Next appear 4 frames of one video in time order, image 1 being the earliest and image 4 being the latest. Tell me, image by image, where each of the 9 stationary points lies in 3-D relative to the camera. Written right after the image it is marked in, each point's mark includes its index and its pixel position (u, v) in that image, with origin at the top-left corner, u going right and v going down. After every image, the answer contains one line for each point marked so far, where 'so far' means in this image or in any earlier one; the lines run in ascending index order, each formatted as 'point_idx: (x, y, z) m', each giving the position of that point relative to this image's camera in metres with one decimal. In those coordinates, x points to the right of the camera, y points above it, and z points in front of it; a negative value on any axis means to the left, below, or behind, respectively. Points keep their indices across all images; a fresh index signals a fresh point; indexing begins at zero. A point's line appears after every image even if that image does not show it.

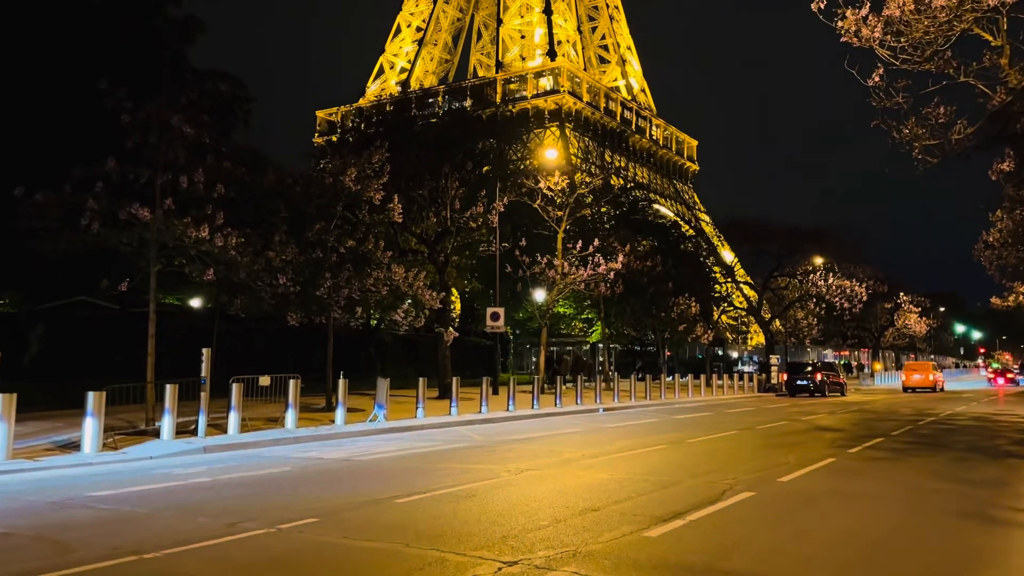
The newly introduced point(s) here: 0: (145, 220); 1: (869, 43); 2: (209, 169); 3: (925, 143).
0: (-7.9, +1.4, +17.1) m
1: (+5.3, +3.6, +11.7) m
2: (-6.9, +2.7, +18.2) m
3: (+6.9, +2.4, +13.3) m
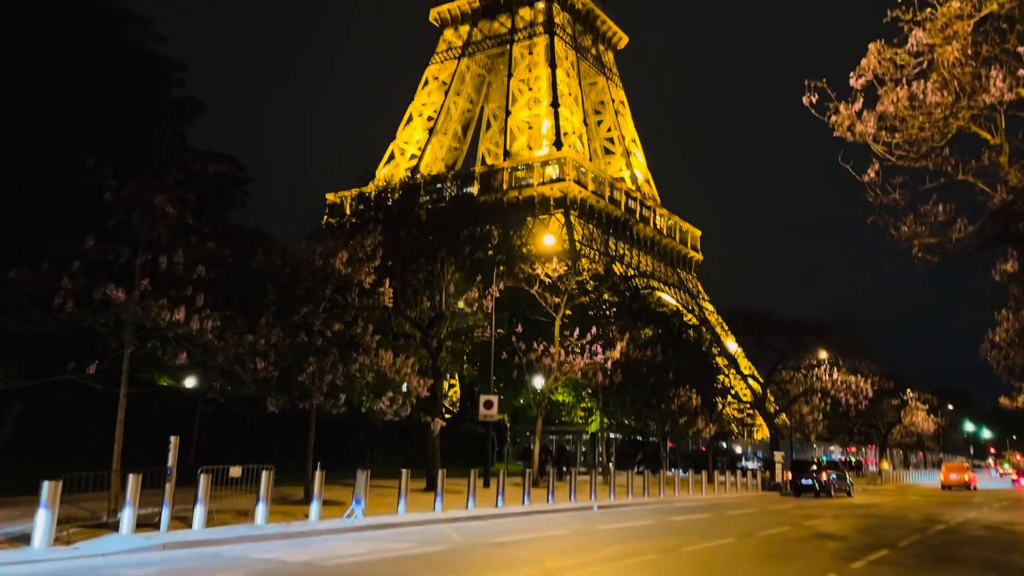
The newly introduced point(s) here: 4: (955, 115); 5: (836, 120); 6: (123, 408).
0: (-8.2, -0.3, +16.6) m
1: (+5.0, +2.1, +11.4) m
2: (-7.2, +0.9, +17.8) m
3: (+6.6, +0.8, +12.8) m
4: (+5.9, +2.3, +10.7) m
5: (+4.7, +2.4, +11.6) m
6: (-8.6, -2.7, +17.6) m
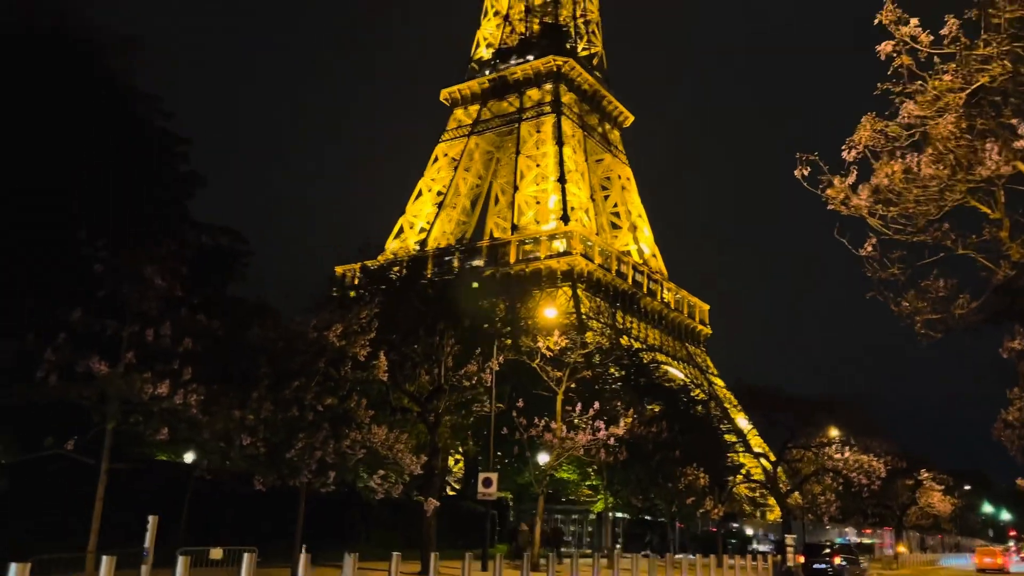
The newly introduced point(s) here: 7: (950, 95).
0: (-8.3, -1.7, +16.2) m
1: (+4.8, +1.1, +11.1) m
2: (-7.3, -0.7, +17.6) m
3: (+6.4, -0.4, +12.4) m
4: (+5.8, +1.3, +10.5) m
5: (+4.5, +1.4, +11.3) m
6: (-8.7, -4.2, +17.0) m
7: (+5.5, +2.5, +10.1) m
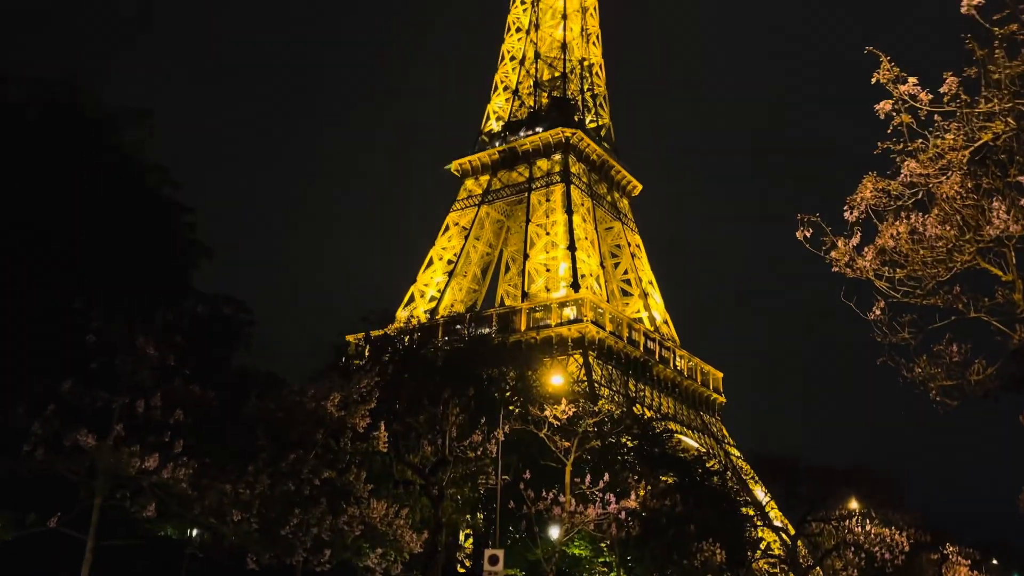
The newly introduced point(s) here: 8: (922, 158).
0: (-8.3, -3.1, +15.8) m
1: (+4.7, +0.2, +10.7) m
2: (-7.3, -2.2, +17.2) m
3: (+6.3, -1.4, +11.8) m
4: (+5.7, +0.5, +10.1) m
5: (+4.4, +0.5, +11.0) m
6: (-8.7, -5.7, +16.3) m
7: (+5.4, +1.7, +9.8) m
8: (+5.1, +1.7, +10.0) m
